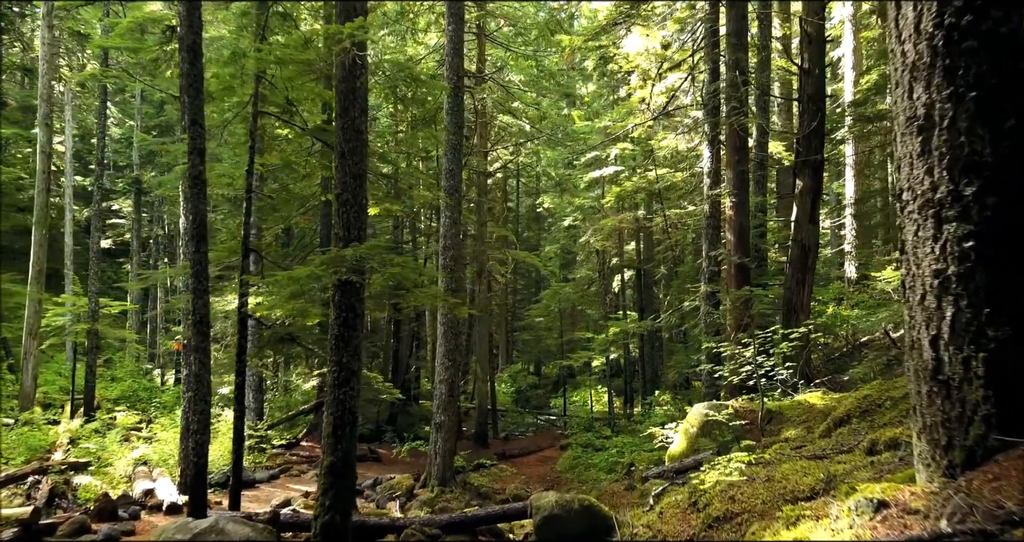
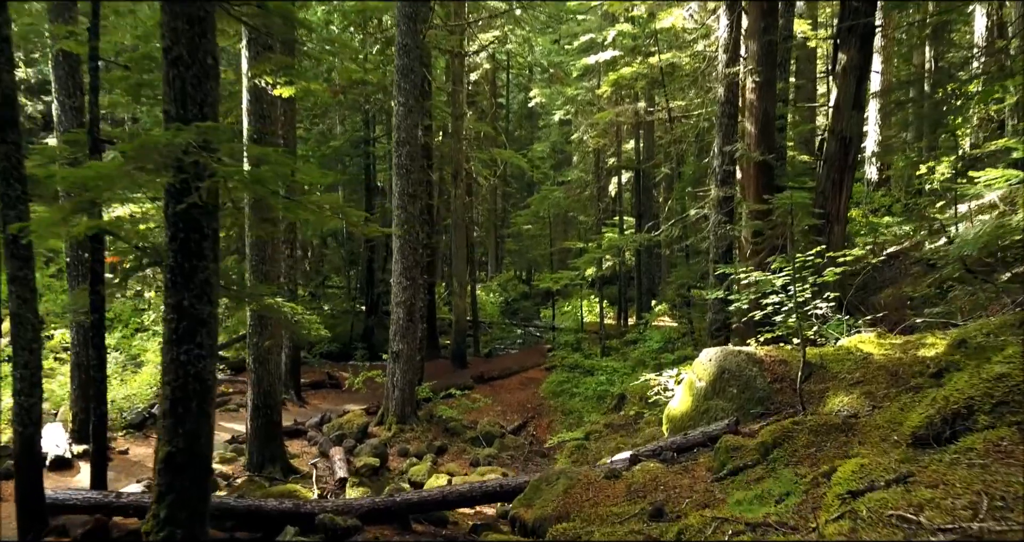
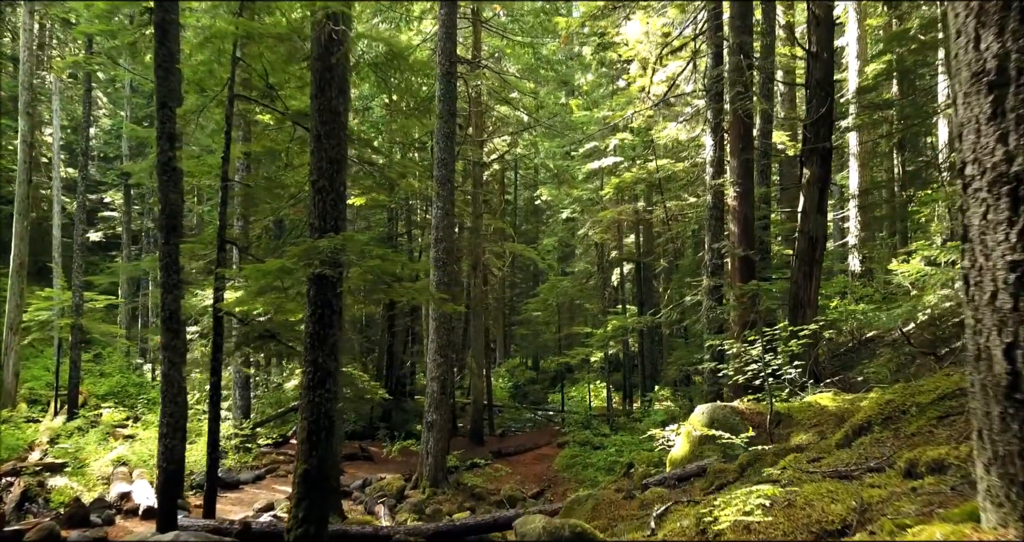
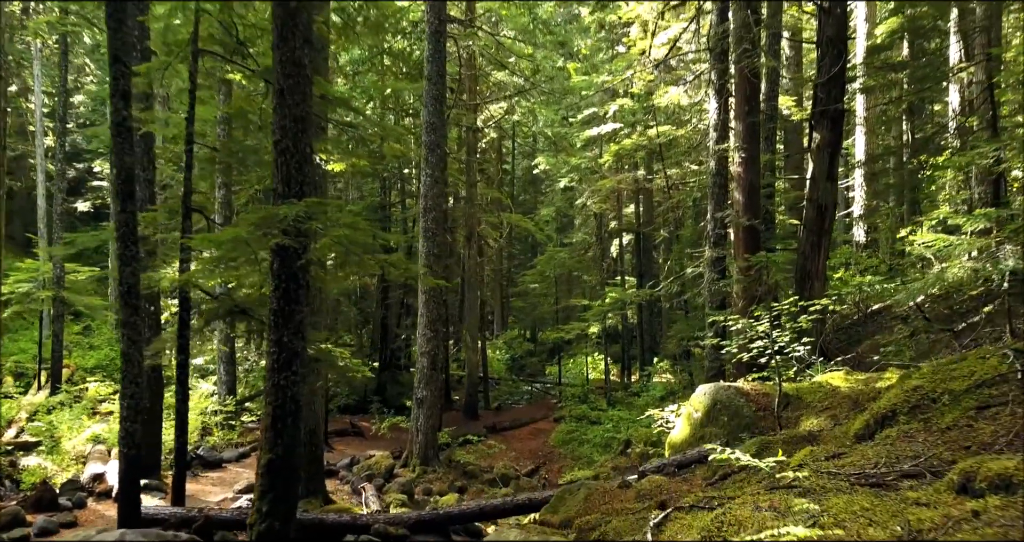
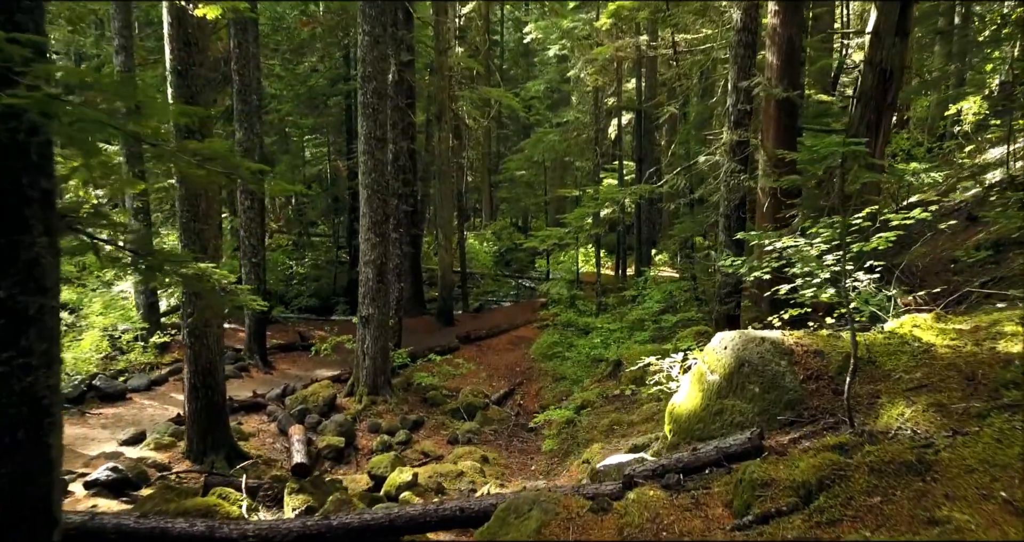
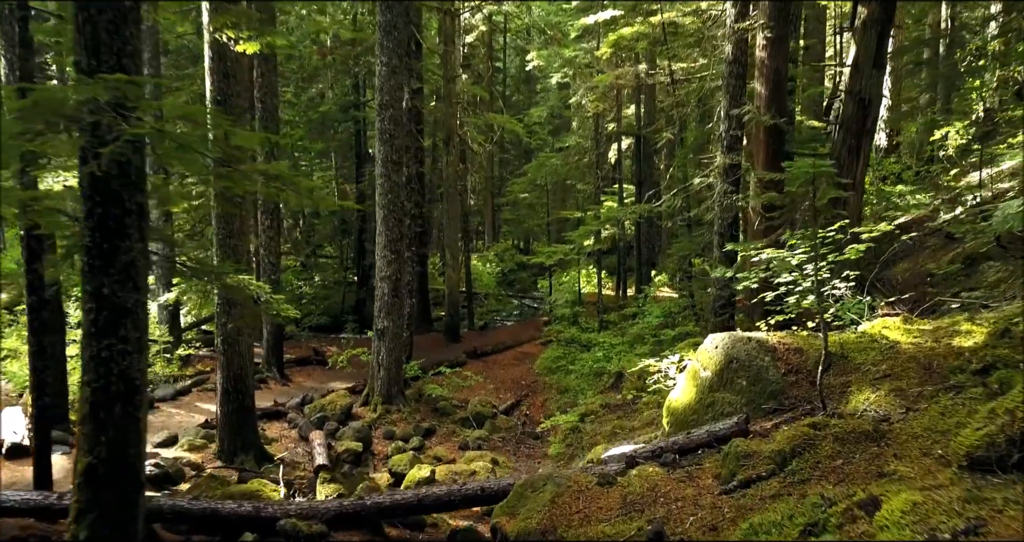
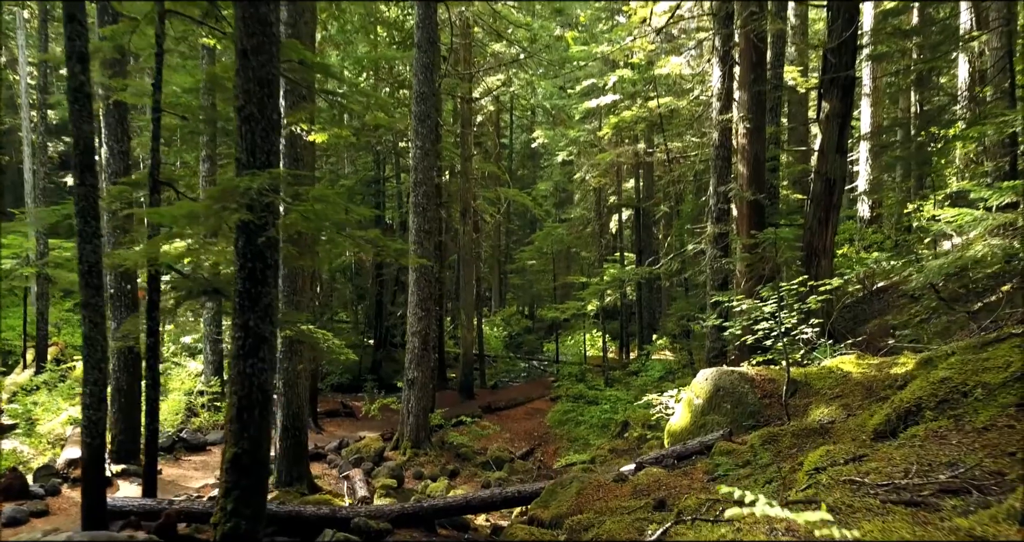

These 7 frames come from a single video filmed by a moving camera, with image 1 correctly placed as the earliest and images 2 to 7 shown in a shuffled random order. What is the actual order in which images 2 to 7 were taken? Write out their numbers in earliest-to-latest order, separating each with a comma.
3, 4, 7, 2, 6, 5
